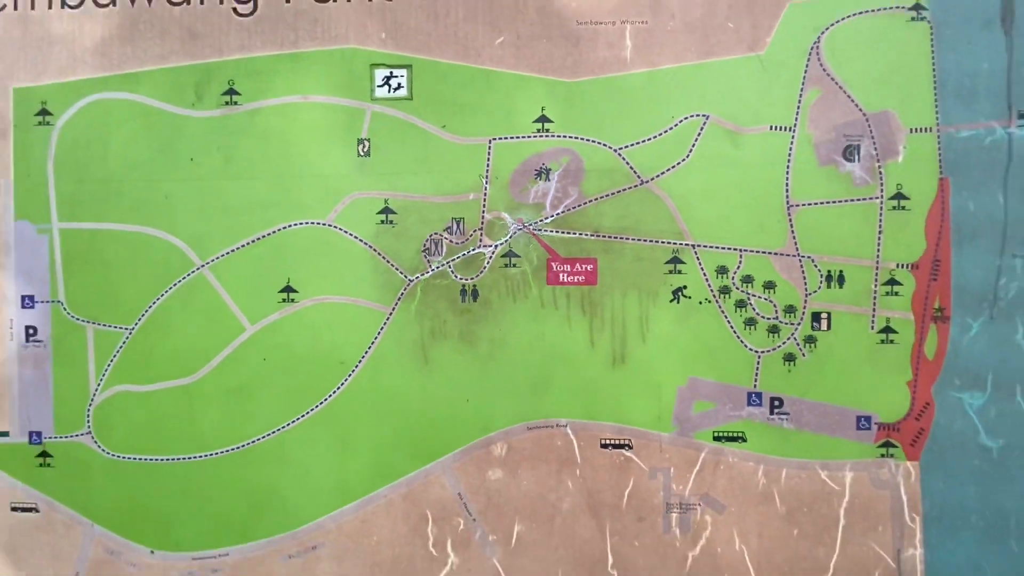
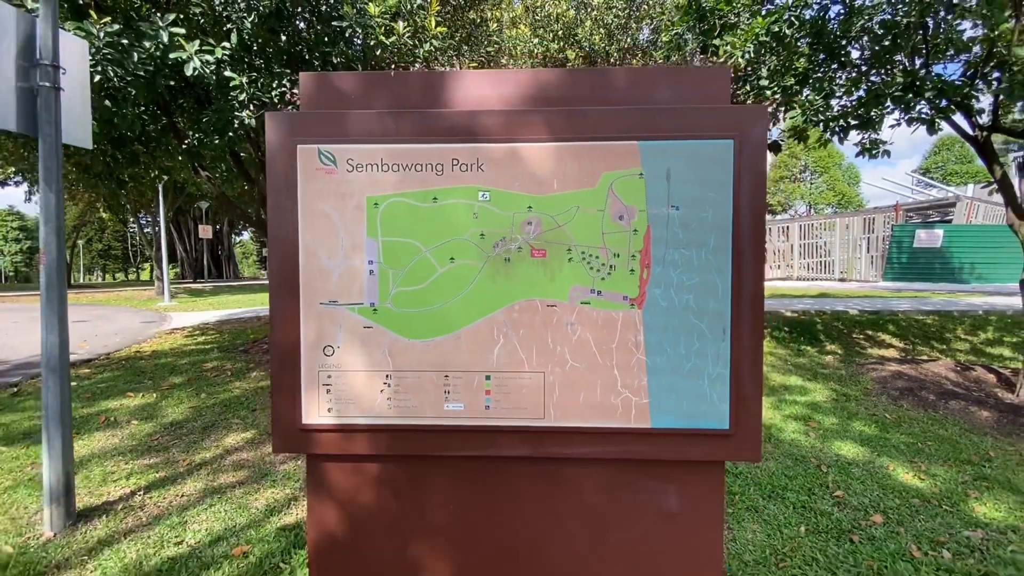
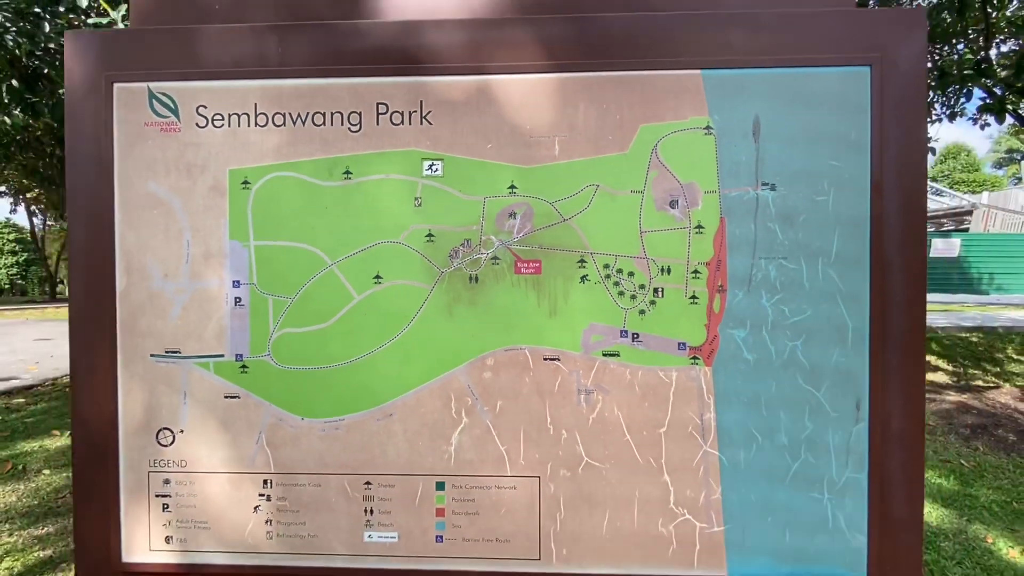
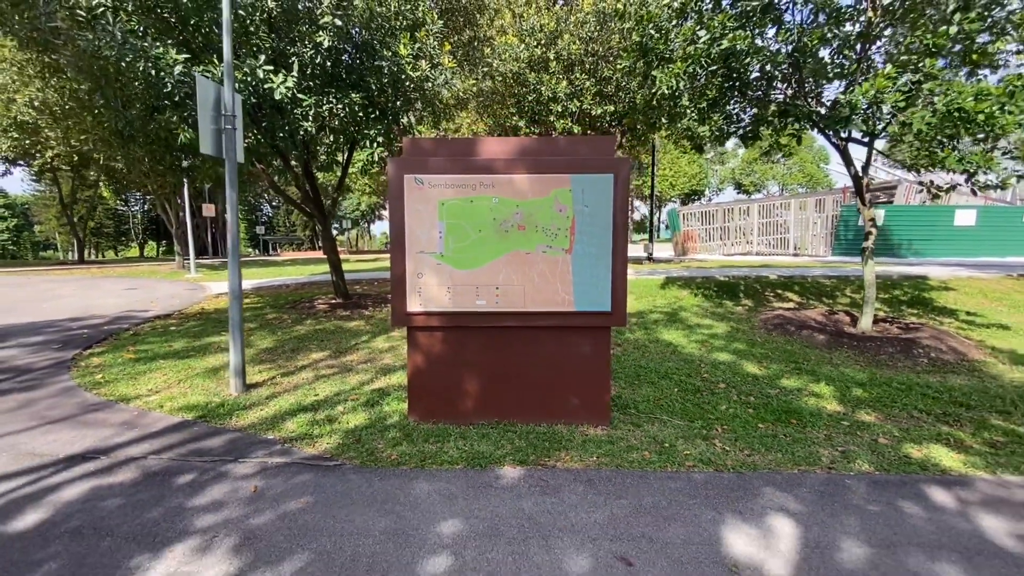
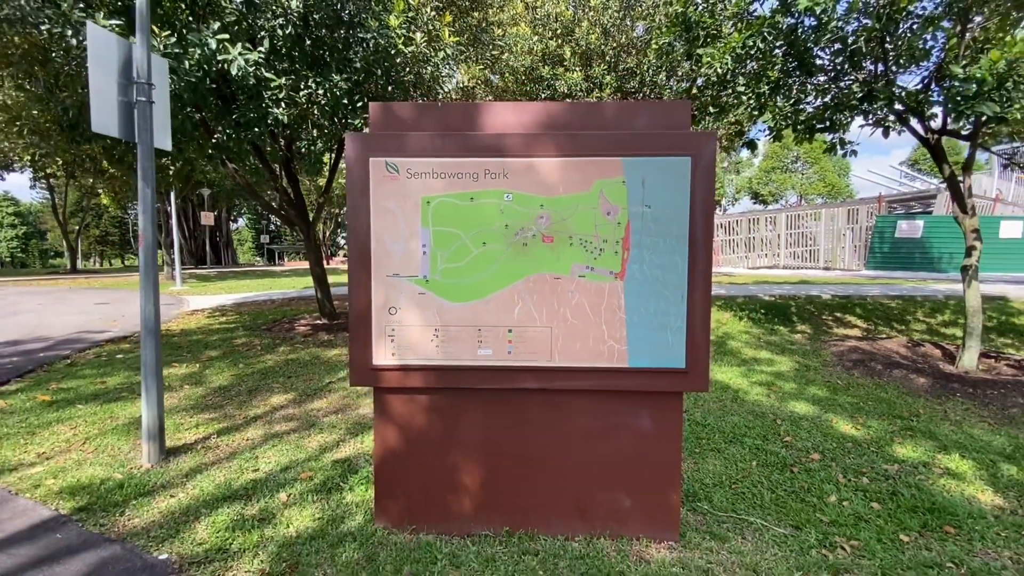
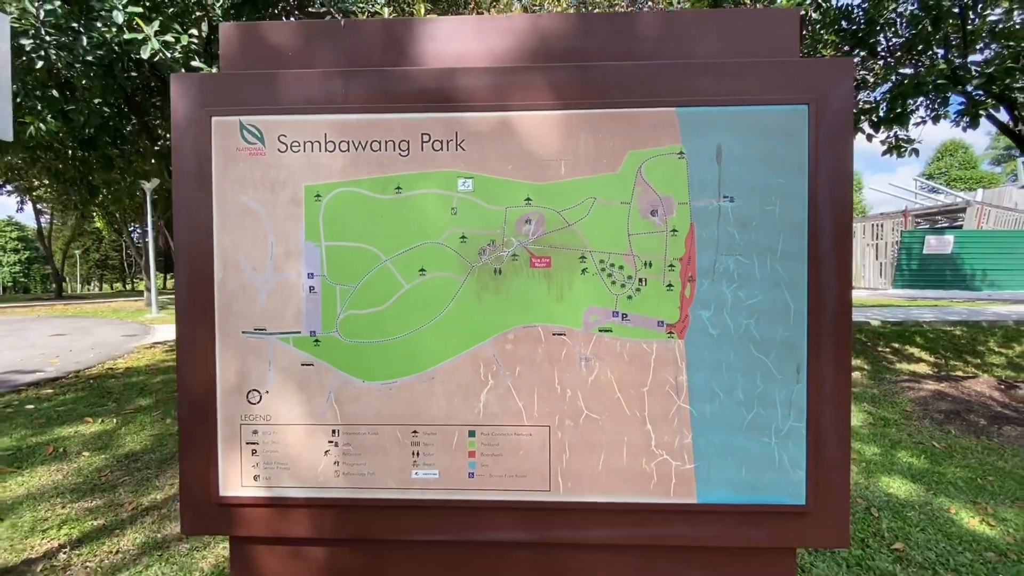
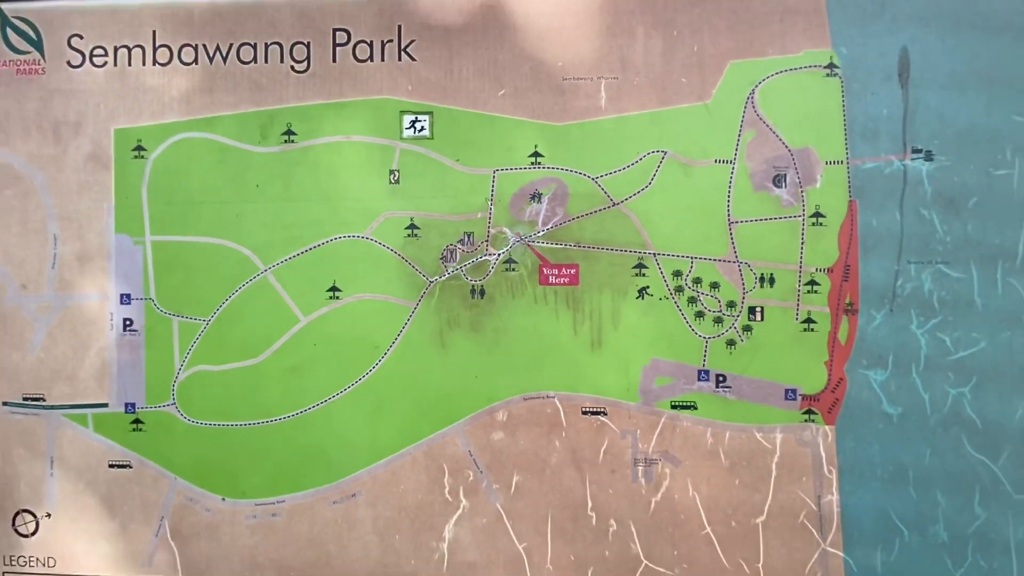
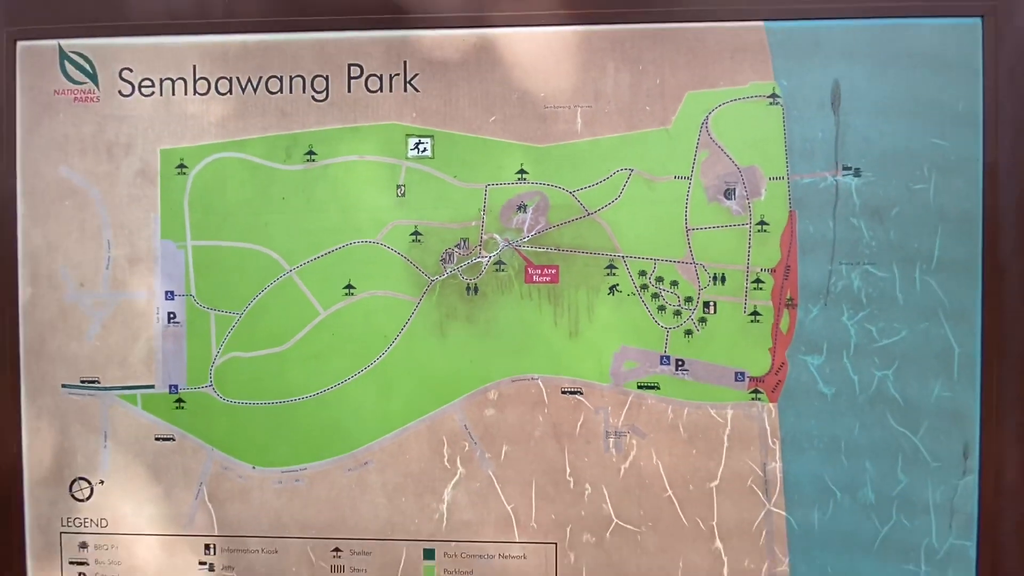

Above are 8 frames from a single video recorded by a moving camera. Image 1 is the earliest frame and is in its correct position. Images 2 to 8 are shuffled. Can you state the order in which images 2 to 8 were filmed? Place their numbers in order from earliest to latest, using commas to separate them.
7, 8, 3, 6, 2, 5, 4
